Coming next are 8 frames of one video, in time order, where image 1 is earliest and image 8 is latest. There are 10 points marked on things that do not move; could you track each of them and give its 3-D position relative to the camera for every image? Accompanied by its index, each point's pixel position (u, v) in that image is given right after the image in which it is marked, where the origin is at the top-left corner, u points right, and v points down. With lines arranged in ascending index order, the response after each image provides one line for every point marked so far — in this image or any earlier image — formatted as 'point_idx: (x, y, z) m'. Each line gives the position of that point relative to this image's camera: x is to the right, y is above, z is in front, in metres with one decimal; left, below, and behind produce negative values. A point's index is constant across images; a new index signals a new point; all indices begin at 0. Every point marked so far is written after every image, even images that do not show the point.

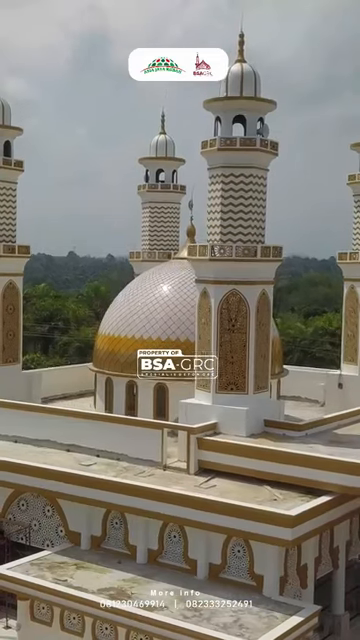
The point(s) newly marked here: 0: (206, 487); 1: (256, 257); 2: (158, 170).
0: (+0.3, -2.2, +10.6) m
1: (+1.0, +0.9, +11.4) m
2: (-0.5, +3.2, +17.7) m
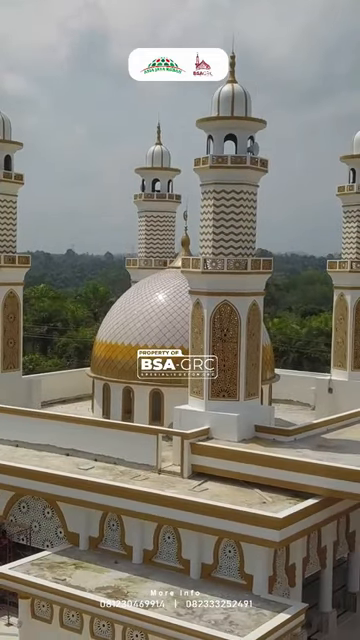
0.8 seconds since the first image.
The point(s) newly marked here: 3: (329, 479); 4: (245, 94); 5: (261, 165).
0: (+0.2, -2.3, +11.1) m
1: (+0.9, +0.7, +11.9) m
2: (-0.6, +3.1, +18.2) m
3: (+1.9, -2.1, +10.6) m
4: (+0.9, +3.3, +11.8) m
5: (+1.2, +2.2, +12.0) m
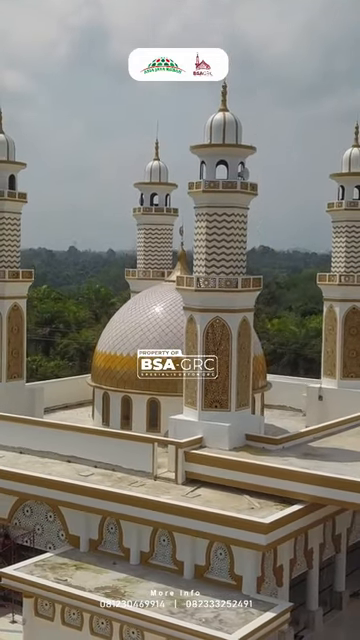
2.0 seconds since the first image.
0: (+0.2, -2.5, +11.8) m
1: (+0.9, +0.5, +12.6) m
2: (-0.6, +2.9, +18.9) m
3: (+1.8, -2.3, +11.3) m
4: (+0.9, +3.0, +12.5) m
5: (+1.1, +2.0, +12.7) m
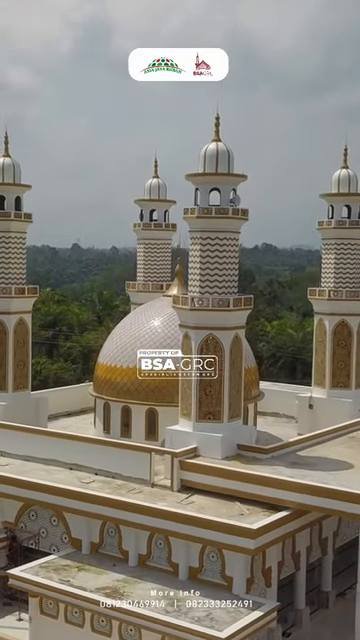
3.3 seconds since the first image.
0: (+0.1, -2.8, +12.7) m
1: (+0.8, +0.2, +13.4) m
2: (-0.7, +2.6, +19.7) m
3: (+1.7, -2.6, +12.1) m
4: (+0.8, +2.8, +13.4) m
5: (+1.0, +1.7, +13.5) m
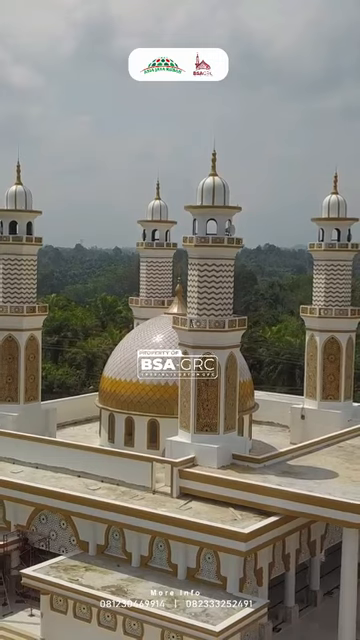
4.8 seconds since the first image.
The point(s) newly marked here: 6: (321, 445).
0: (+0.1, -3.2, +13.8) m
1: (+0.8, -0.1, +14.5) m
2: (-0.7, +2.3, +20.8) m
3: (+1.7, -2.9, +13.2) m
4: (+0.8, +2.4, +14.5) m
5: (+1.0, +1.4, +14.6) m
6: (+2.8, -2.5, +16.3) m
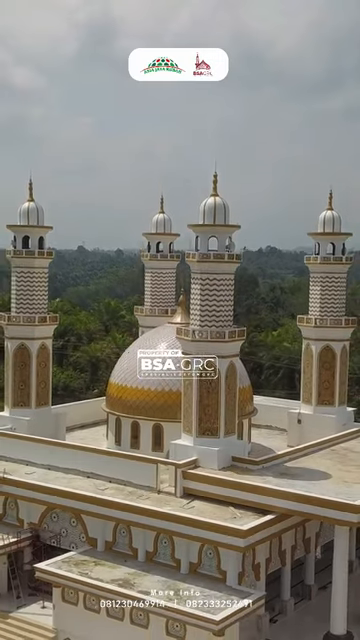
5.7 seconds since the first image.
0: (+0.1, -3.4, +14.8) m
1: (+0.8, -0.4, +15.5) m
2: (-0.6, +2.1, +21.8) m
3: (+1.8, -3.1, +14.2) m
4: (+0.9, +2.2, +15.5) m
5: (+1.1, +1.2, +15.6) m
6: (+2.9, -2.7, +17.3) m
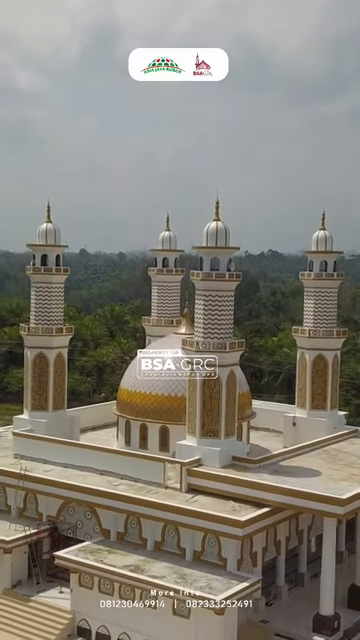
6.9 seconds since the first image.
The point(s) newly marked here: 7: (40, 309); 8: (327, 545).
0: (+0.2, -3.6, +16.5) m
1: (+1.0, -0.6, +17.2) m
2: (-0.5, +1.8, +23.5) m
3: (+1.9, -3.4, +15.9) m
4: (+1.0, +1.9, +17.2) m
5: (+1.2, +0.9, +17.3) m
6: (+3.0, -3.0, +19.0) m
7: (-3.4, +0.3, +19.8) m
8: (+2.8, -4.3, +15.8) m
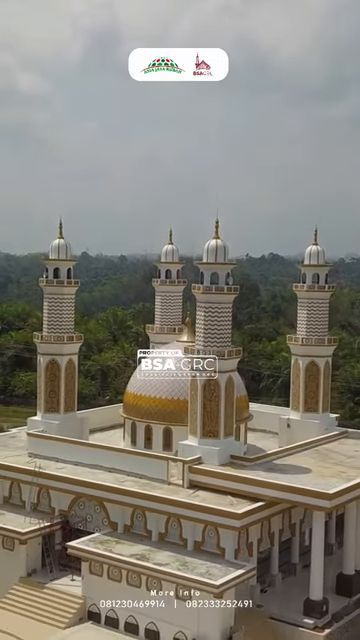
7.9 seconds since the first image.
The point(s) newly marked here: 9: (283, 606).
0: (+0.3, -3.9, +18.0) m
1: (+1.0, -0.8, +18.7) m
2: (-0.4, +1.5, +25.0) m
3: (+1.9, -3.6, +17.4) m
4: (+1.0, +1.7, +18.7) m
5: (+1.3, +0.7, +18.8) m
6: (+3.0, -3.2, +20.5) m
7: (-3.3, 0.0, +21.3) m
8: (+2.9, -4.5, +17.3) m
9: (+2.2, -6.2, +17.7) m
